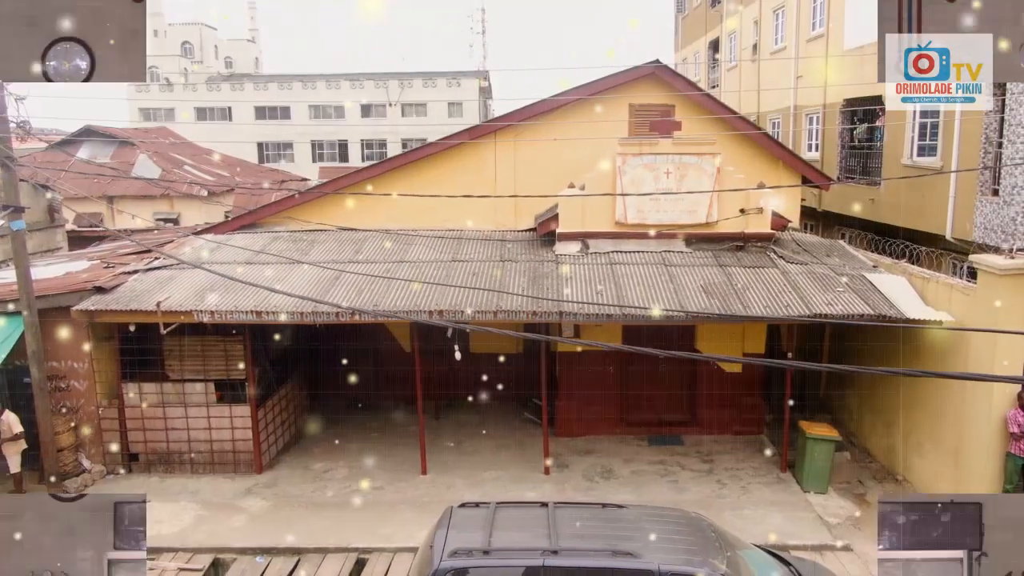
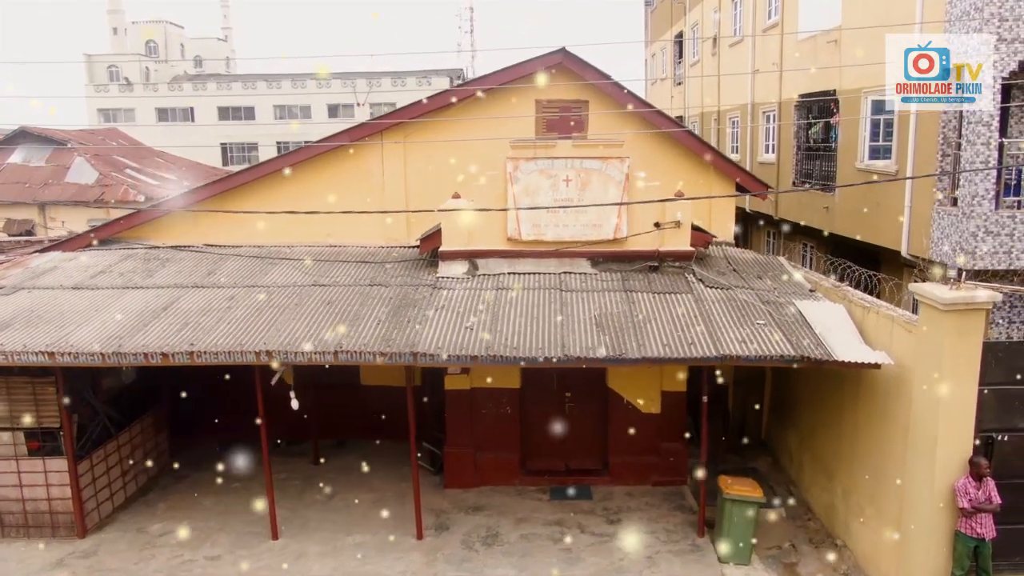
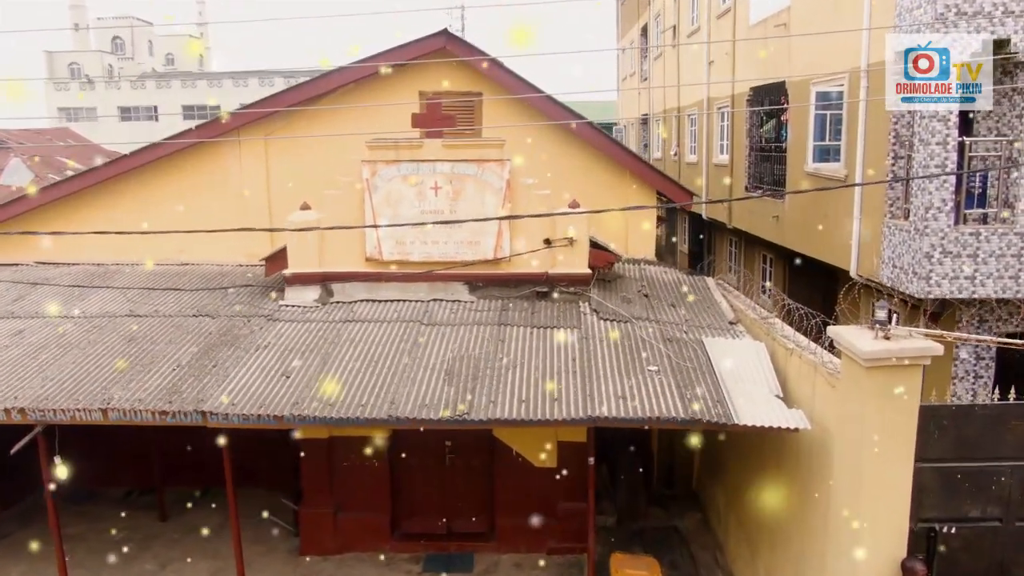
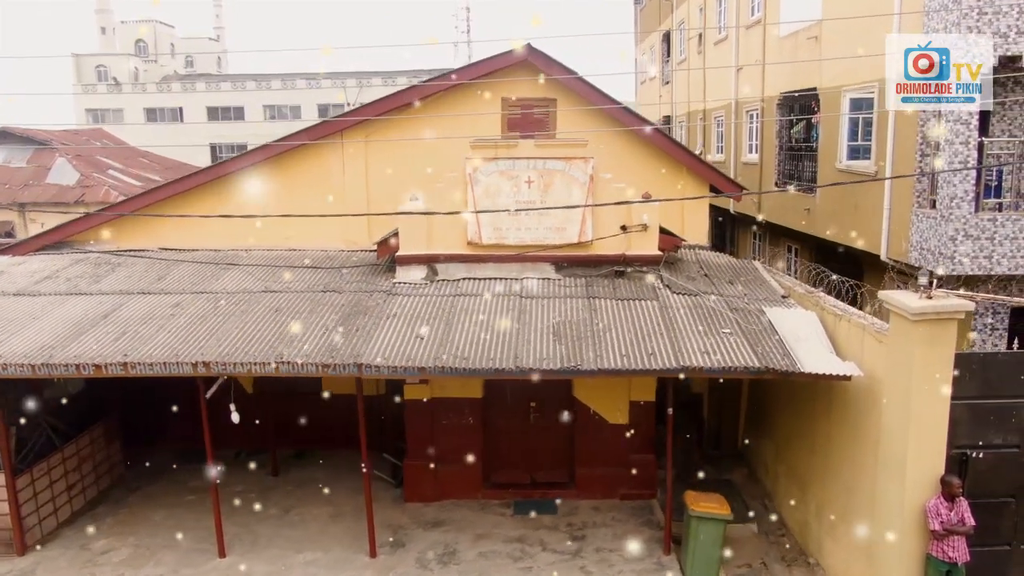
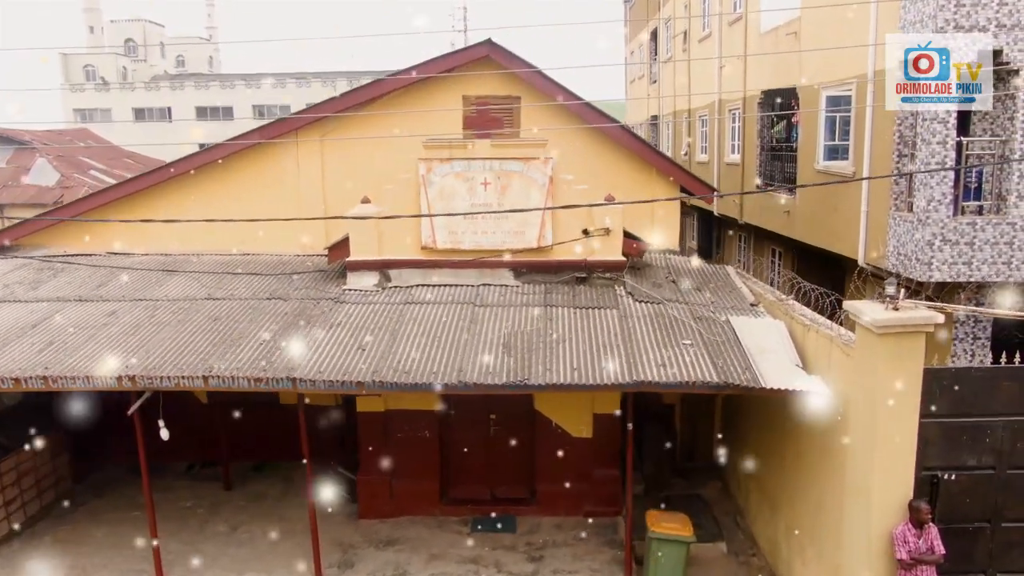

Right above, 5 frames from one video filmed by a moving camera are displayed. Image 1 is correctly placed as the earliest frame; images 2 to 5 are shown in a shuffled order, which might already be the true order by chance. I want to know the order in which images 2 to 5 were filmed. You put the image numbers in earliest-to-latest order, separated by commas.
2, 4, 5, 3
